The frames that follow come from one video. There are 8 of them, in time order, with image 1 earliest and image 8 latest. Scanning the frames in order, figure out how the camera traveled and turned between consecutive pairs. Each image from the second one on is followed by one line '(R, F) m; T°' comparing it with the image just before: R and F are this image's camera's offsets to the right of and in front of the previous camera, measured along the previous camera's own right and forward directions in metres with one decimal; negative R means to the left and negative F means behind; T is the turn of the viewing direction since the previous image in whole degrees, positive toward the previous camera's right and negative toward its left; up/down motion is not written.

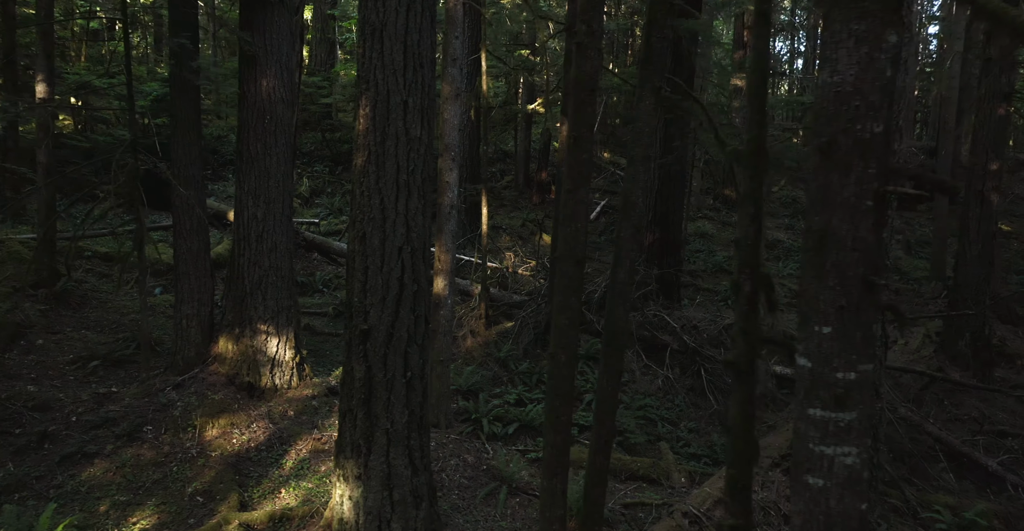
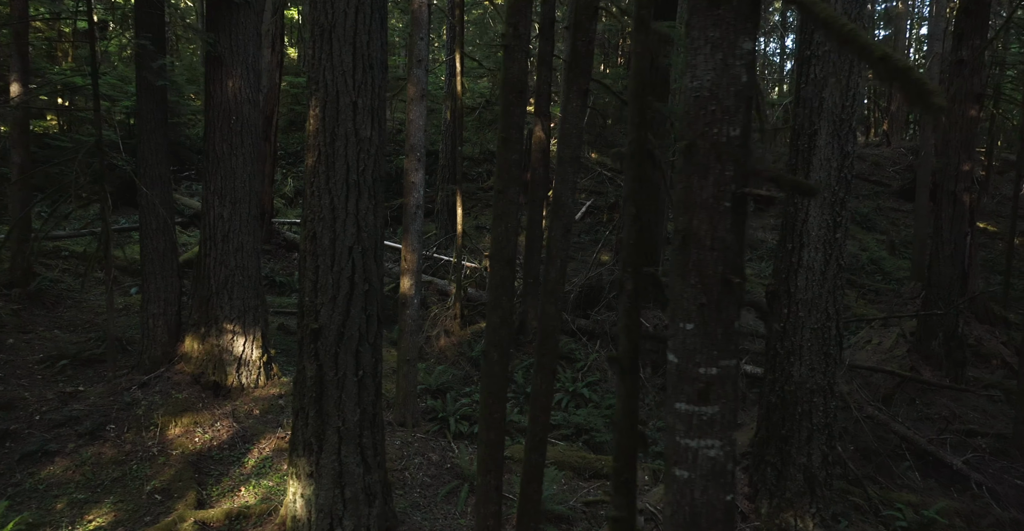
(+0.3, -0.1) m; 0°
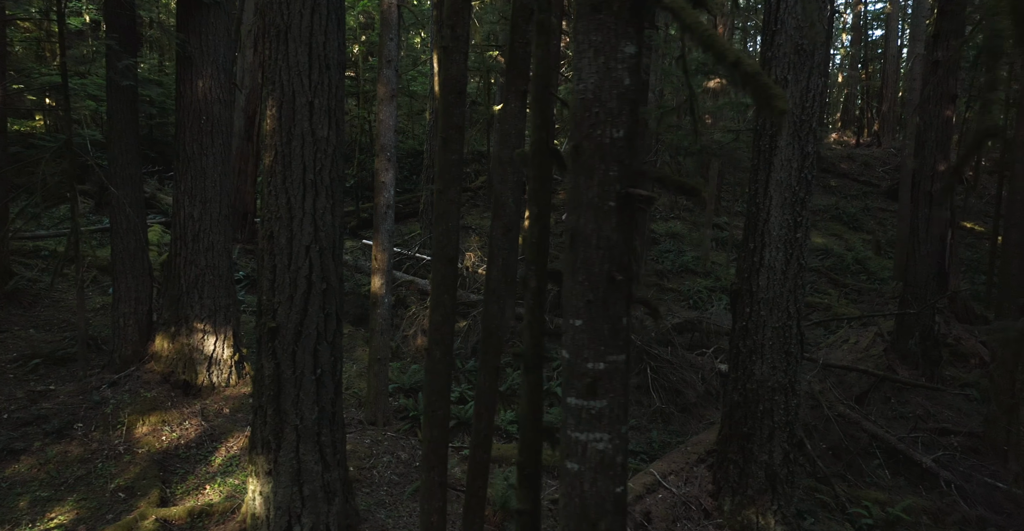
(+0.3, 0.0) m; 0°
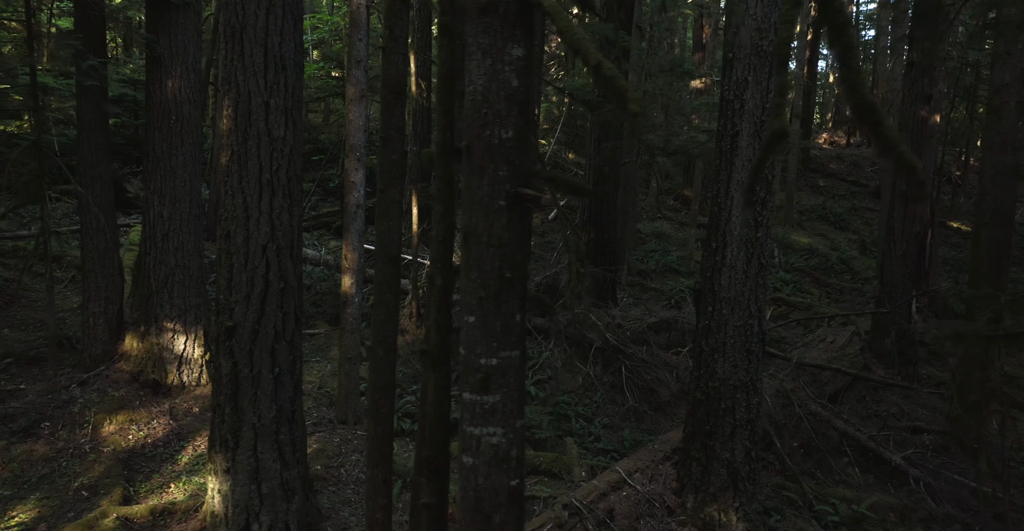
(+0.3, 0.0) m; 0°
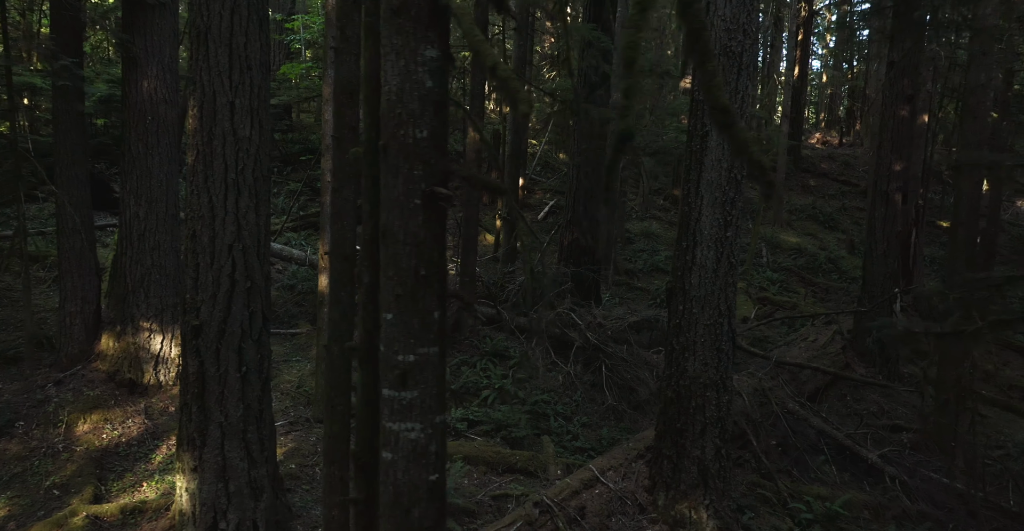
(+0.2, 0.0) m; 0°
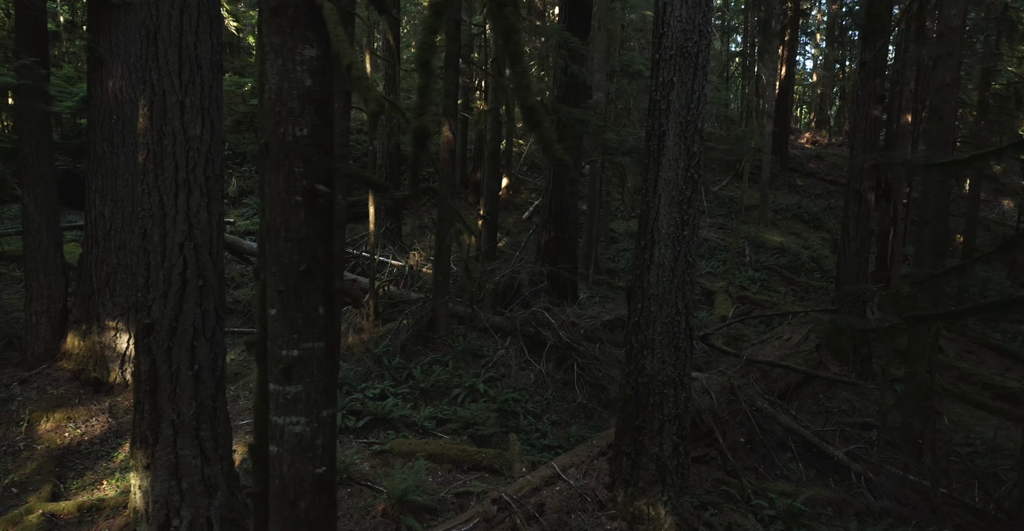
(+0.3, 0.0) m; 0°
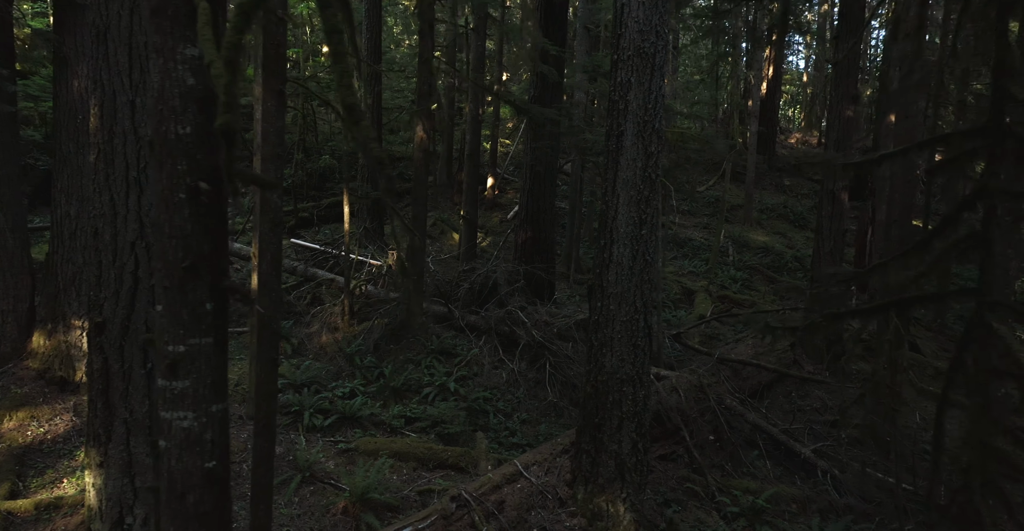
(+0.3, 0.0) m; 0°
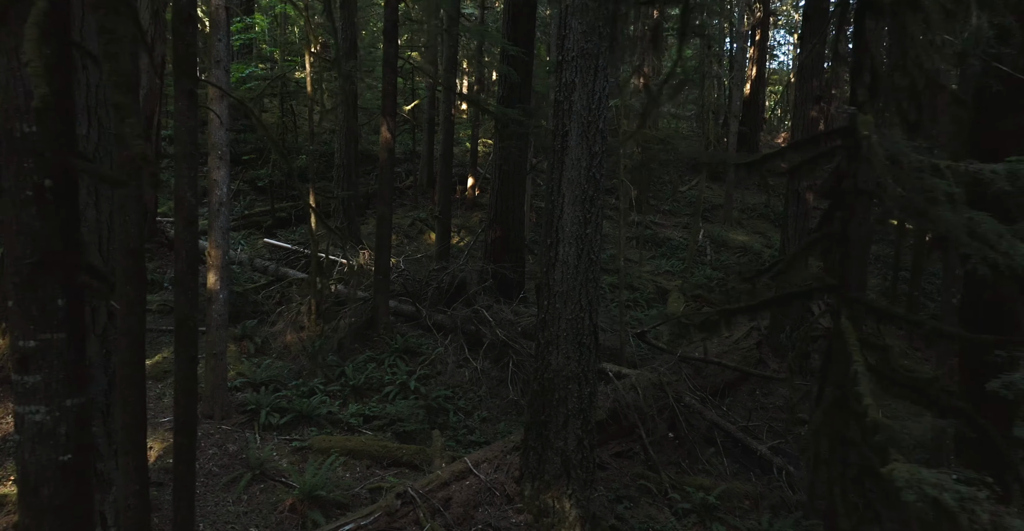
(+0.5, -0.1) m; 0°
